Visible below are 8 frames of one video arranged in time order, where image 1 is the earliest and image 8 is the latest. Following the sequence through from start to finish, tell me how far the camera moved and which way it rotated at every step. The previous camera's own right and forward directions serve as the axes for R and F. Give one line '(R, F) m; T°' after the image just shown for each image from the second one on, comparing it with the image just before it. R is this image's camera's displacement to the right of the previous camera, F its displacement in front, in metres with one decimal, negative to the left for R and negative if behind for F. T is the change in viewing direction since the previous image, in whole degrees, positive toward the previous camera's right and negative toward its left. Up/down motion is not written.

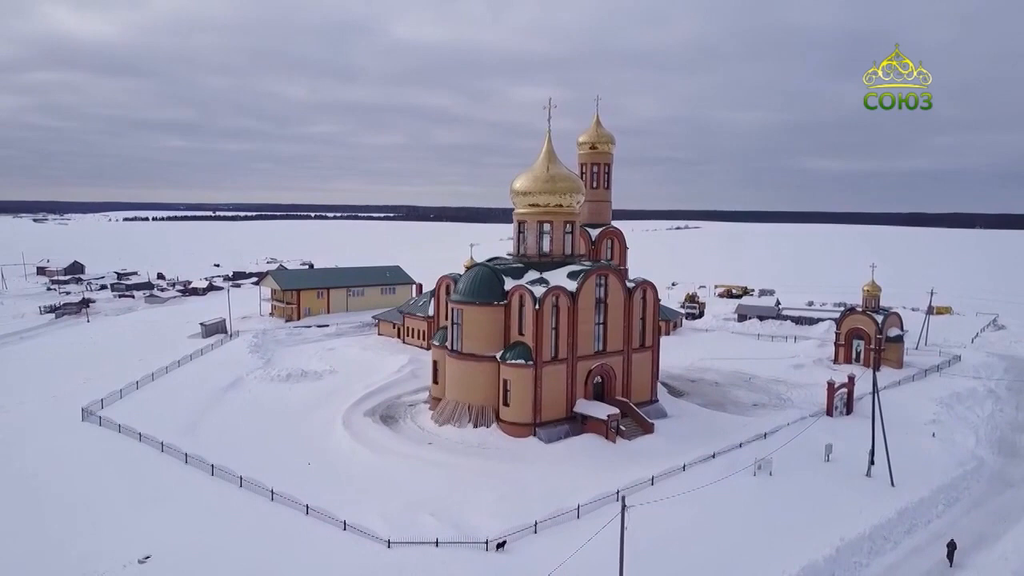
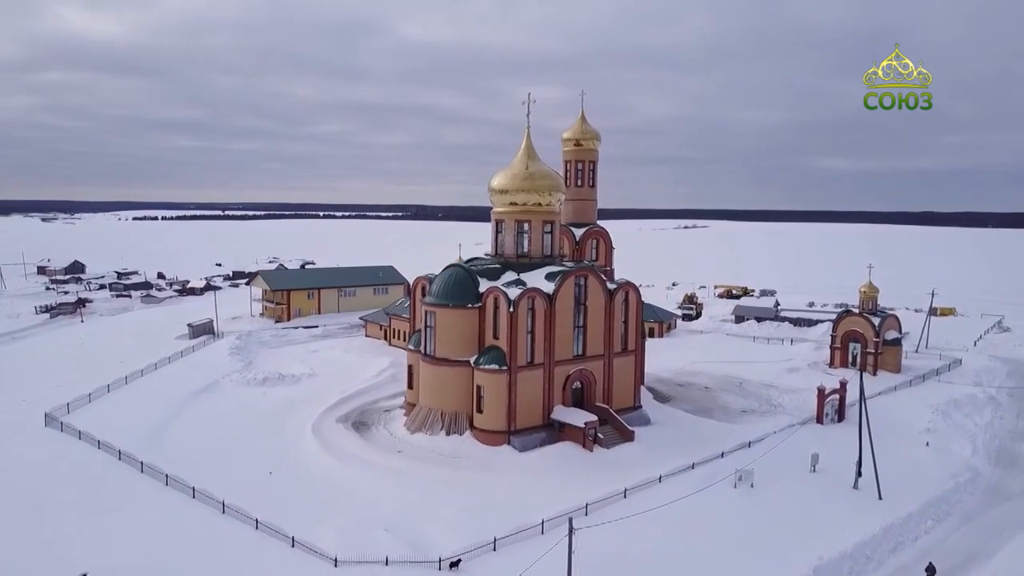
(+1.0, +0.9) m; 0°
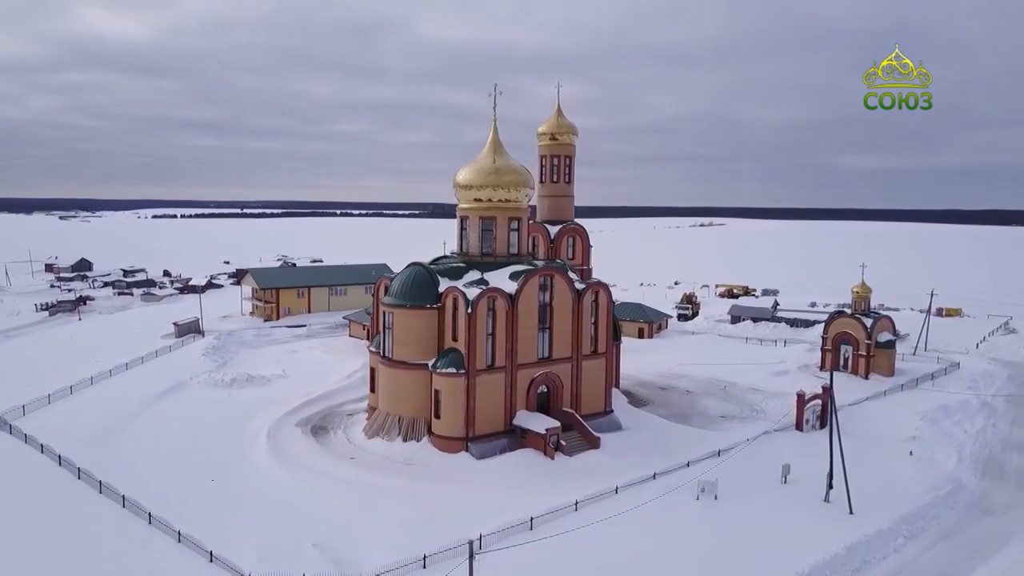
(+1.6, +1.0) m; -1°
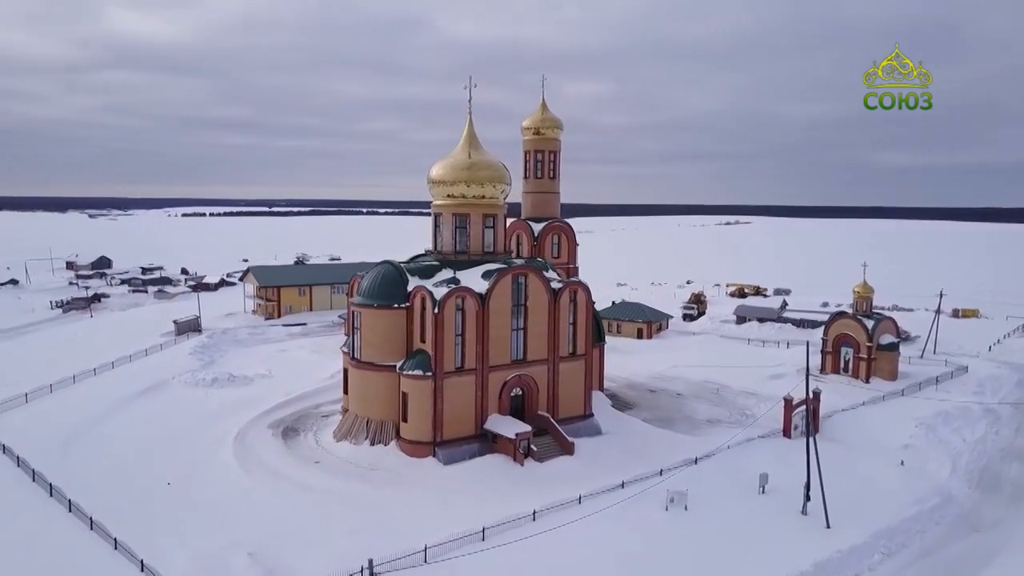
(+1.5, +0.7) m; -2°
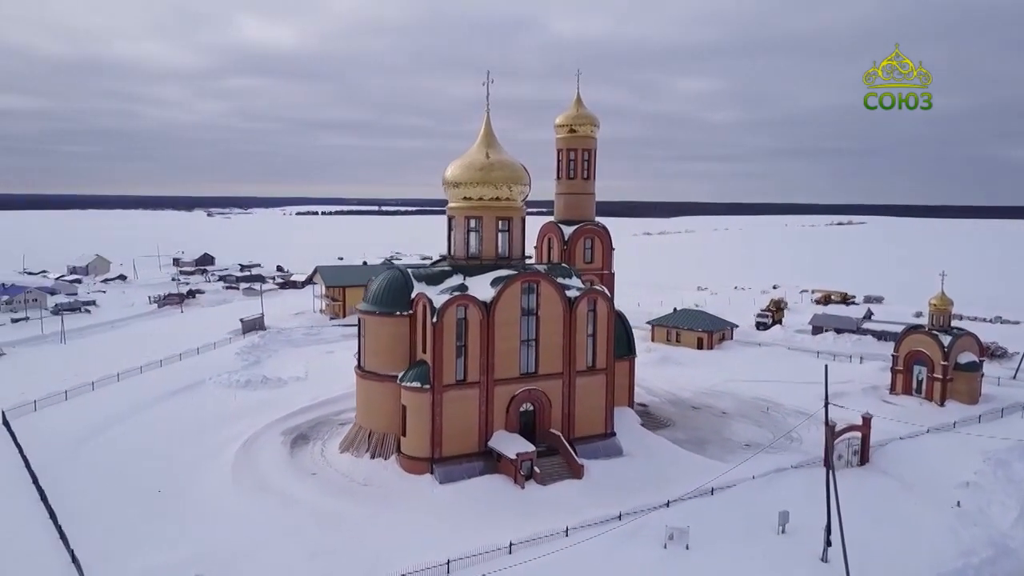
(+2.3, +1.4) m; -7°
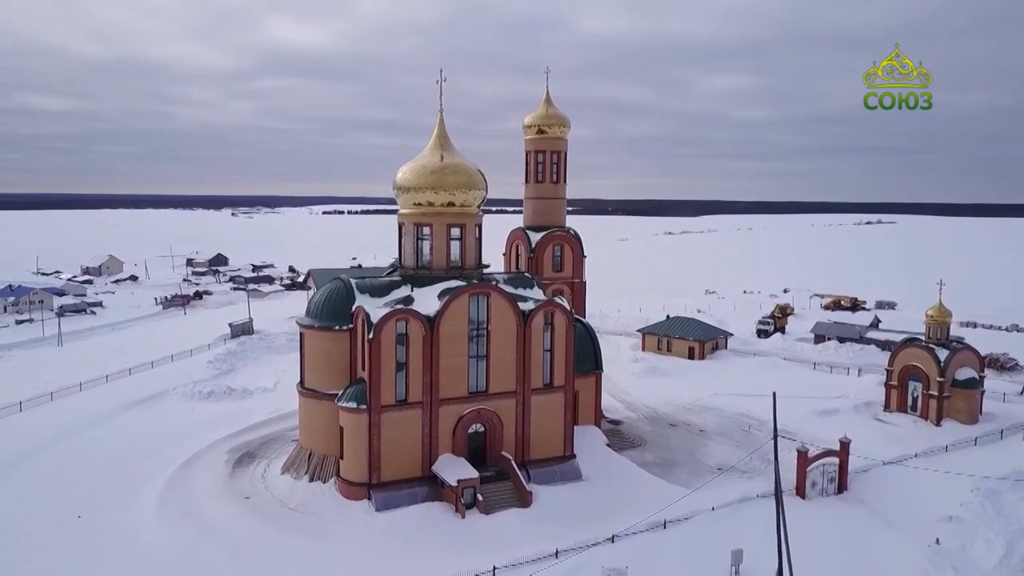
(+1.9, +1.3) m; -2°
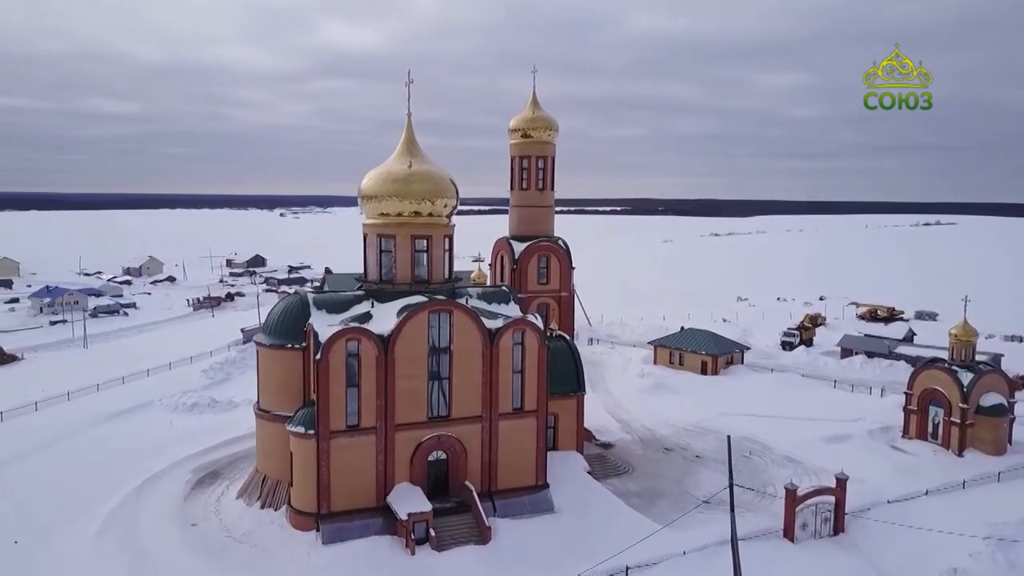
(+1.9, +1.3) m; -3°
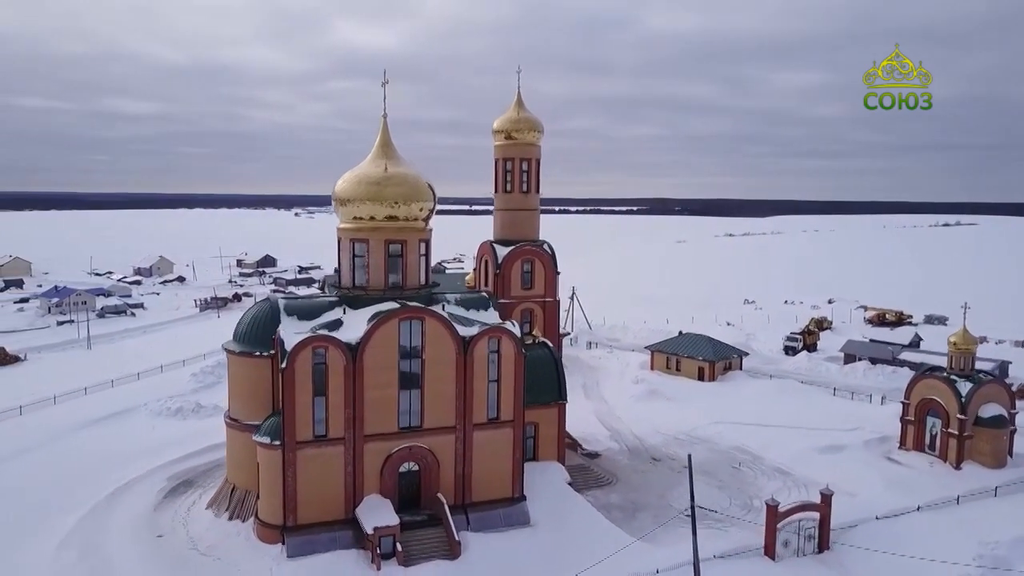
(+1.0, +0.5) m; -1°
